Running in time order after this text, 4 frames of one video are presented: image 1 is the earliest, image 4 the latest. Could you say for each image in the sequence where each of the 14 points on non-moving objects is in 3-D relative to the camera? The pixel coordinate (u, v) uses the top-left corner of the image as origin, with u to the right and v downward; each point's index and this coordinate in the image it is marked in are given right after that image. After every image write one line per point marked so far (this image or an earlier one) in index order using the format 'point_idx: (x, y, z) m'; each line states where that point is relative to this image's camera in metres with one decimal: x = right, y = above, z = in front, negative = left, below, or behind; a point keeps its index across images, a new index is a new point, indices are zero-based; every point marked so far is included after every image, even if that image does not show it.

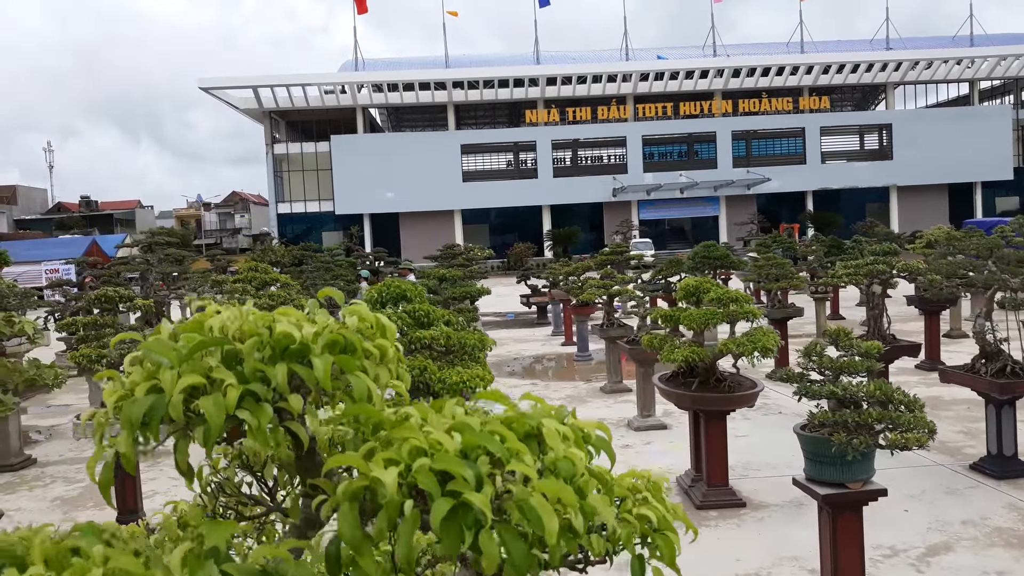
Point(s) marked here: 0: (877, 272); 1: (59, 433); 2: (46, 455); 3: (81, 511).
0: (+2.7, +0.1, +6.3) m
1: (-3.9, -1.2, +7.3) m
2: (-3.6, -1.3, +6.7) m
3: (-2.6, -1.4, +5.2) m
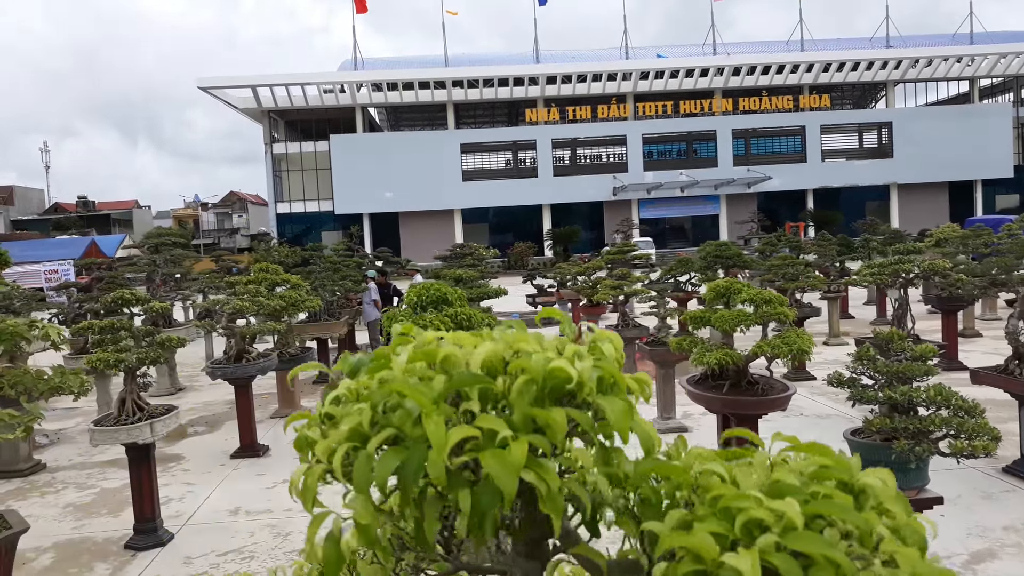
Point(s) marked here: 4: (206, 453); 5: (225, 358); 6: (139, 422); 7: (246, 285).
0: (+2.8, +0.1, +6.2) m
1: (-3.7, -1.3, +7.2) m
2: (-3.5, -1.3, +6.6) m
3: (-2.5, -1.4, +5.1) m
4: (-2.3, -1.3, +6.5) m
5: (-2.2, -0.5, +6.6) m
6: (-1.9, -0.7, +4.4) m
7: (-2.2, +0.1, +7.2) m
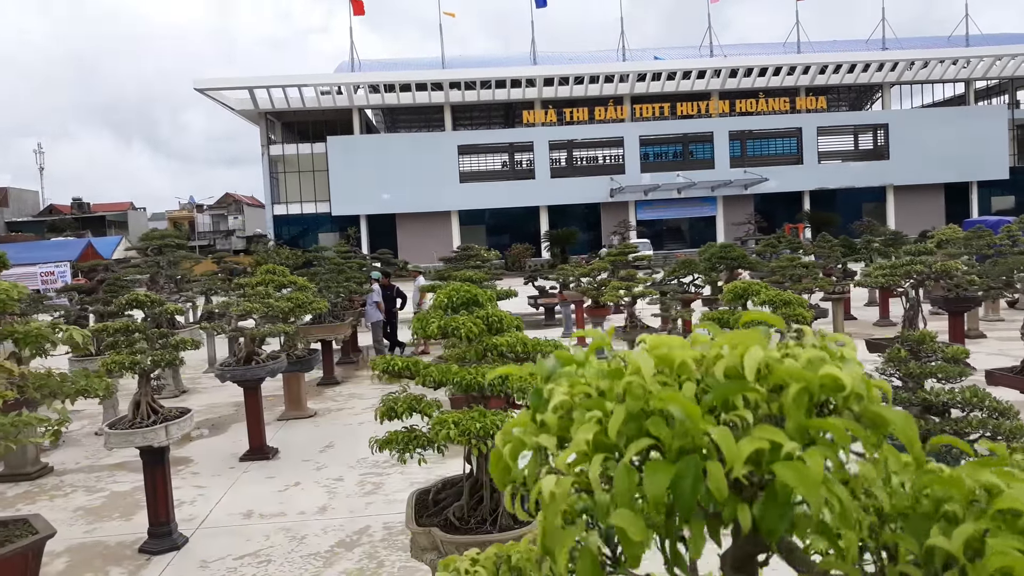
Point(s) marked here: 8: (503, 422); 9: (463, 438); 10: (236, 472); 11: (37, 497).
0: (+2.9, +0.1, +6.2) m
1: (-3.7, -1.3, +7.1) m
2: (-3.4, -1.3, +6.5) m
3: (-2.4, -1.4, +5.1) m
4: (-2.2, -1.3, +6.5) m
5: (-2.1, -0.5, +6.5) m
6: (-1.8, -0.7, +4.4) m
7: (-2.2, +0.1, +7.2) m
8: (0.0, -0.4, +2.4) m
9: (-0.1, -0.4, +2.3) m
10: (-1.9, -1.3, +6.0) m
11: (-3.1, -1.4, +5.7) m
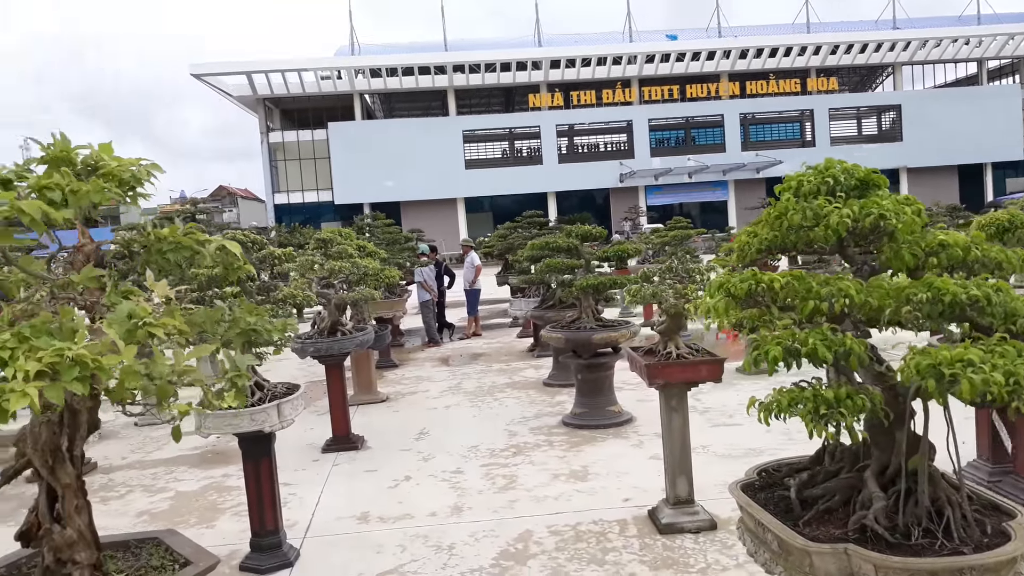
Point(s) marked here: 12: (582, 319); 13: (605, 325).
0: (+3.7, +0.4, +5.2) m
1: (-2.8, -1.0, +6.1) m
2: (-2.6, -1.1, +5.4) m
3: (-1.5, -1.1, +4.0) m
4: (-1.4, -1.0, +5.4) m
5: (-1.3, -0.3, +5.5) m
6: (-1.0, -0.5, +3.4) m
7: (-1.3, +0.3, +6.1) m
8: (+0.8, -0.1, +1.4) m
9: (+0.7, -0.2, +1.3) m
10: (-1.1, -1.0, +4.9) m
11: (-2.3, -1.1, +4.6) m
12: (+0.5, -0.2, +5.8) m
13: (+0.6, -0.2, +5.7) m
